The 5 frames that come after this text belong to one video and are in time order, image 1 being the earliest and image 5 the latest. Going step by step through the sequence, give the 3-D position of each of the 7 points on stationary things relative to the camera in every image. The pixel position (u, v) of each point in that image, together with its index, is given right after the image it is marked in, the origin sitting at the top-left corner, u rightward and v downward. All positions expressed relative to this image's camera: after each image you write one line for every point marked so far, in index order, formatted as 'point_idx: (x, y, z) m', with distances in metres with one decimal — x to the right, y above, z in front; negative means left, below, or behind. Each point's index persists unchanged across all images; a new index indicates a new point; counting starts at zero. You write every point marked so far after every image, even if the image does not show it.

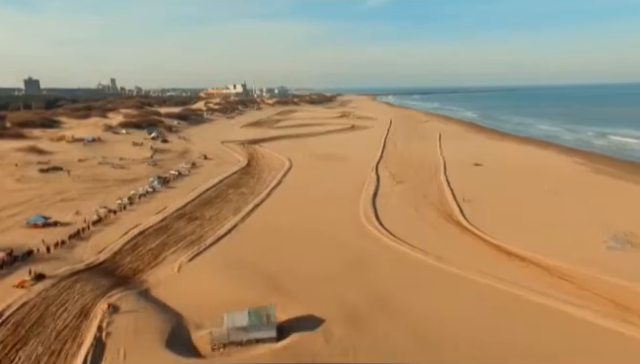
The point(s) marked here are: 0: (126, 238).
0: (-8.1, -2.3, +16.2) m
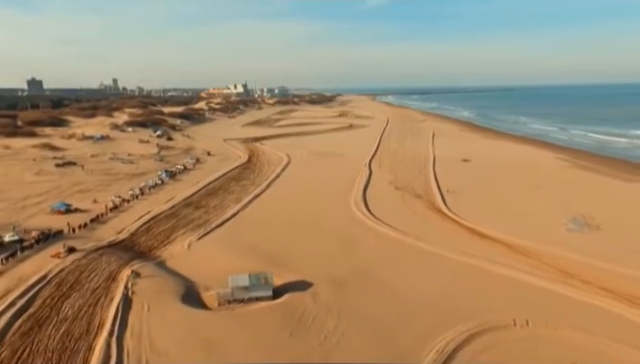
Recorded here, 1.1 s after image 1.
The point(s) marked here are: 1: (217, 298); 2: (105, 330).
0: (-8.4, -1.9, +18.2) m
1: (-3.1, -3.5, +11.6) m
2: (-5.4, -3.7, +9.8) m
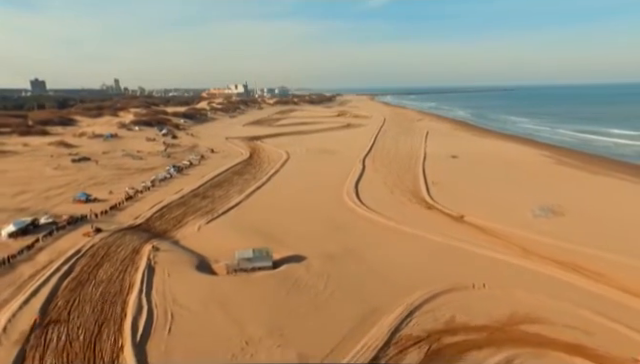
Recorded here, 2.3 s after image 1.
0: (-8.7, -1.4, +20.4) m
1: (-3.4, -3.1, +13.8) m
2: (-5.7, -3.3, +11.9) m
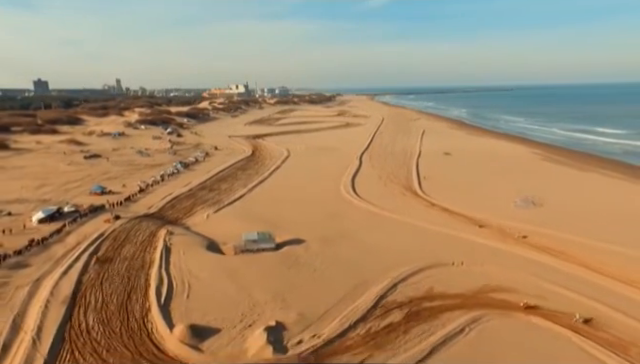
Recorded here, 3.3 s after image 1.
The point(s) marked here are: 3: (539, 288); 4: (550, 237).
0: (-8.8, -1.0, +22.1) m
1: (-3.5, -2.7, +15.5) m
2: (-5.8, -2.9, +13.6) m
3: (+7.2, -3.5, +12.7) m
4: (+10.3, -2.5, +17.4) m
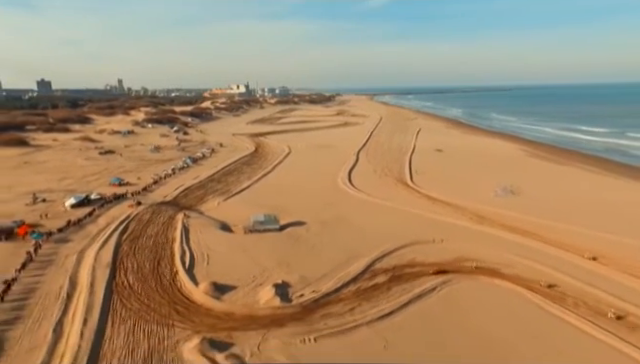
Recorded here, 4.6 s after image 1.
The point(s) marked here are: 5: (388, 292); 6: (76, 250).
0: (-8.9, -0.5, +24.3) m
1: (-3.5, -2.2, +17.8) m
2: (-5.8, -2.4, +15.9) m
3: (+7.1, -3.0, +15.0) m
4: (+10.3, -1.9, +19.6) m
5: (+2.2, -3.5, +12.4) m
6: (-8.9, -2.5, +14.2) m
